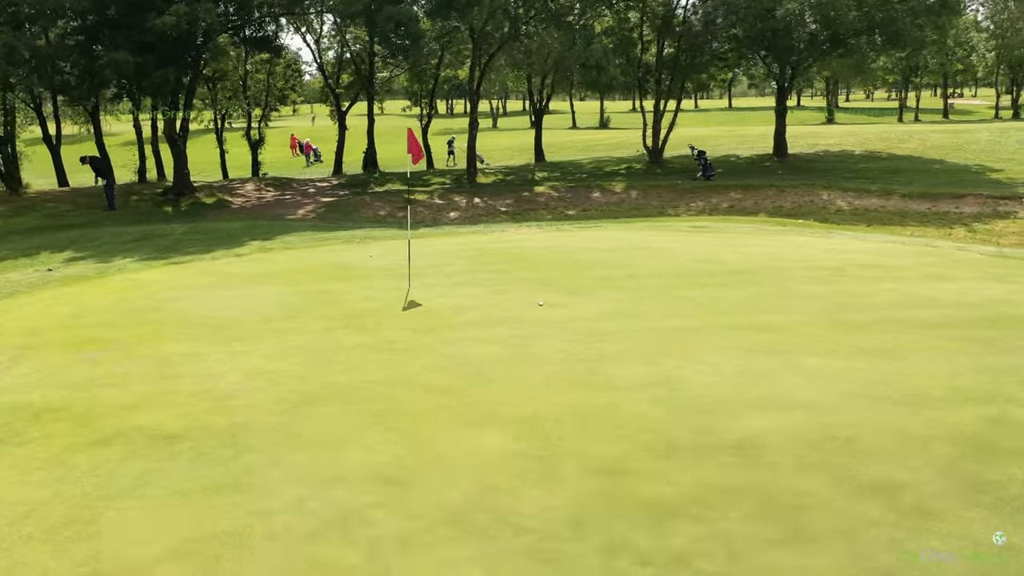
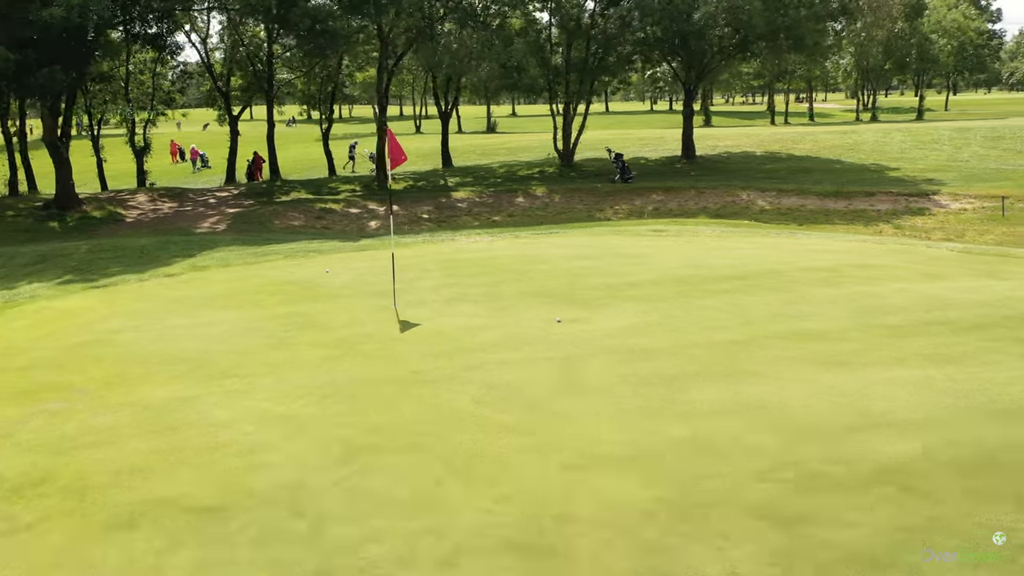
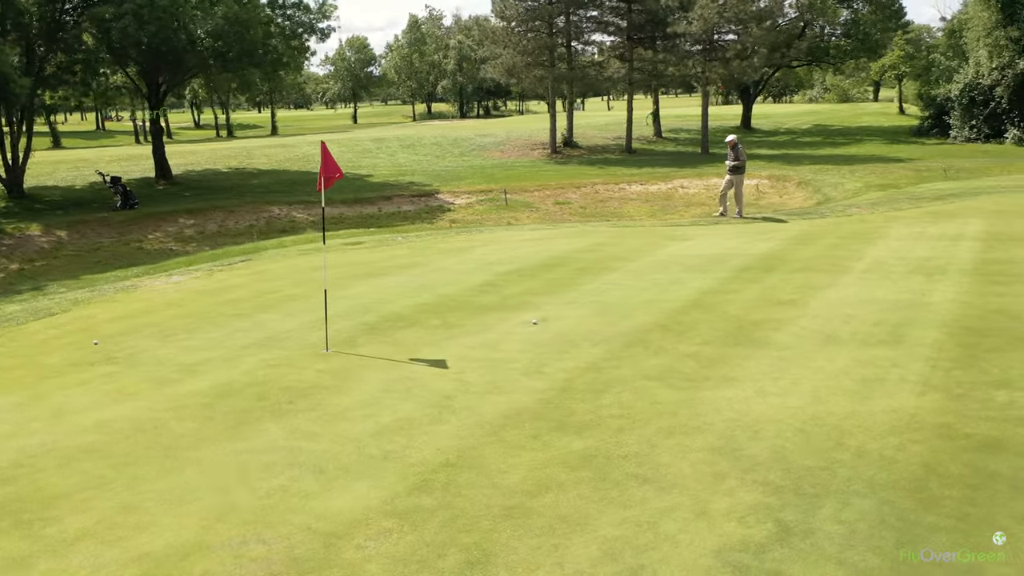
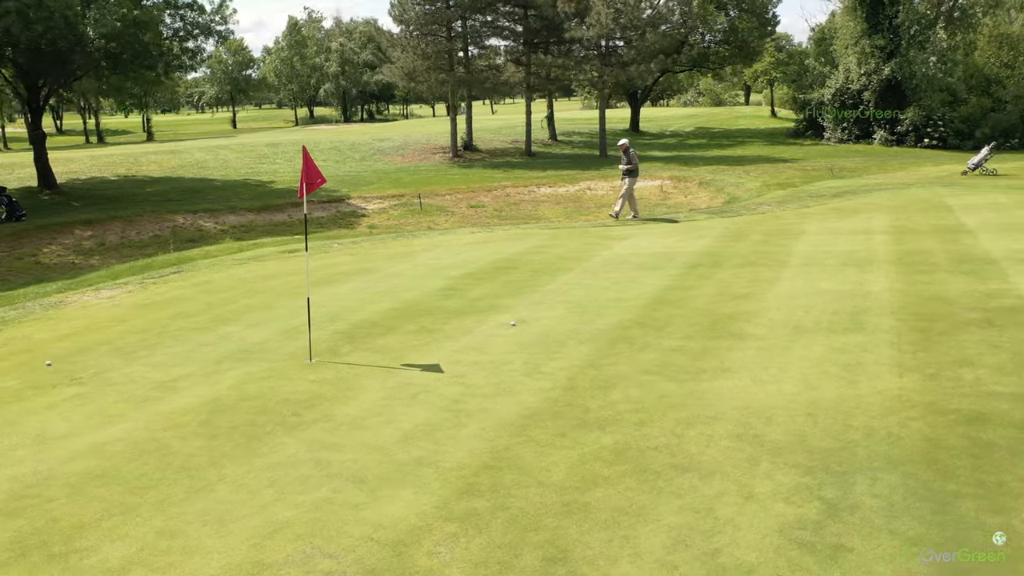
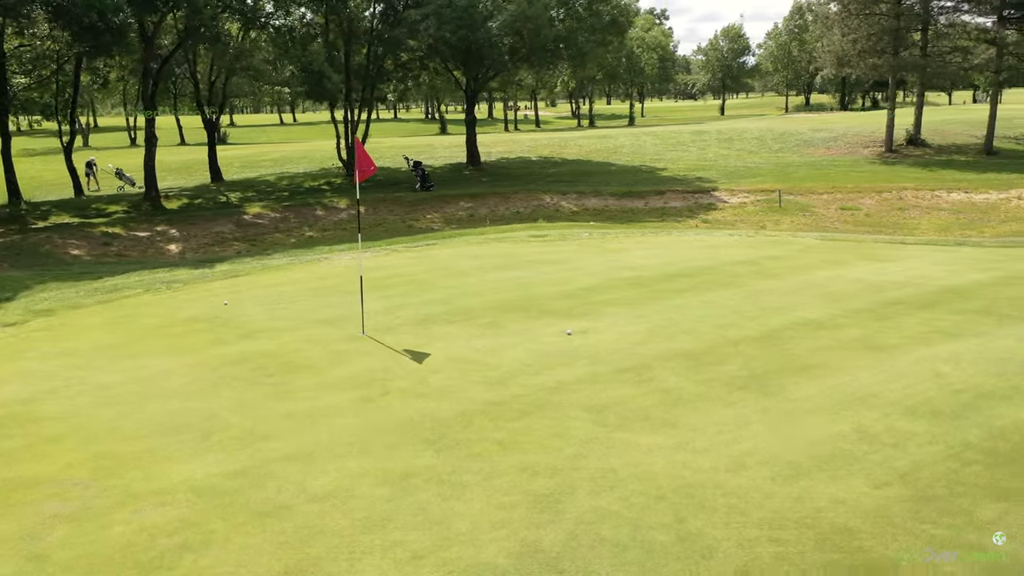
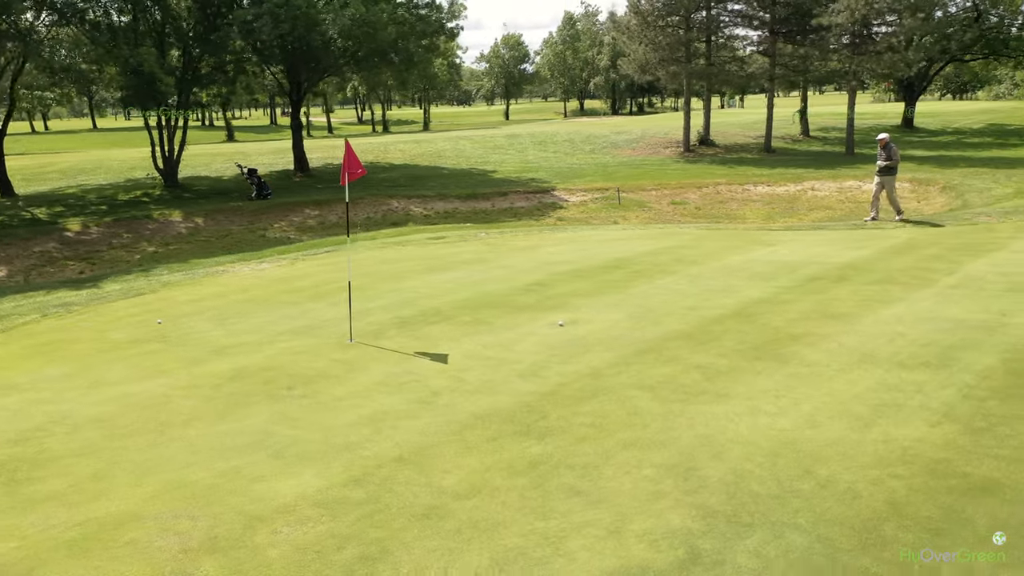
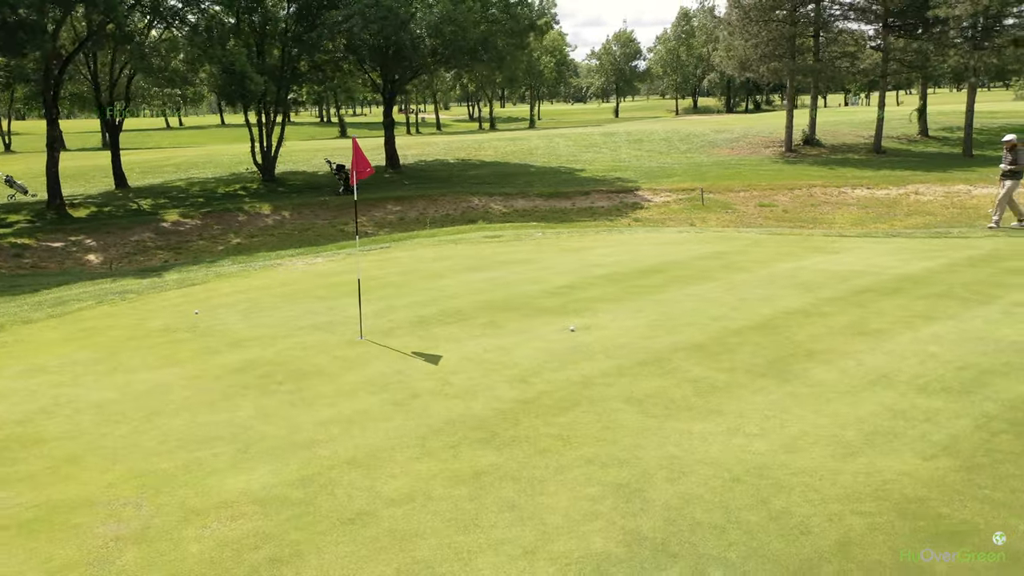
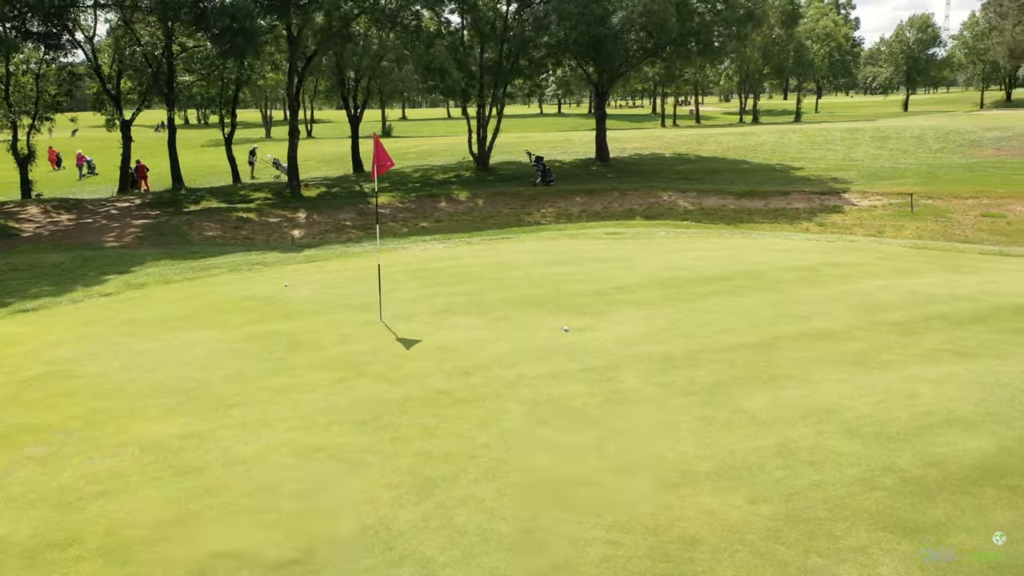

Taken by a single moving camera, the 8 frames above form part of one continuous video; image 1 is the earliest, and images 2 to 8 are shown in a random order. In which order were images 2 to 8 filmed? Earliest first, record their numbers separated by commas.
2, 8, 5, 7, 6, 3, 4
